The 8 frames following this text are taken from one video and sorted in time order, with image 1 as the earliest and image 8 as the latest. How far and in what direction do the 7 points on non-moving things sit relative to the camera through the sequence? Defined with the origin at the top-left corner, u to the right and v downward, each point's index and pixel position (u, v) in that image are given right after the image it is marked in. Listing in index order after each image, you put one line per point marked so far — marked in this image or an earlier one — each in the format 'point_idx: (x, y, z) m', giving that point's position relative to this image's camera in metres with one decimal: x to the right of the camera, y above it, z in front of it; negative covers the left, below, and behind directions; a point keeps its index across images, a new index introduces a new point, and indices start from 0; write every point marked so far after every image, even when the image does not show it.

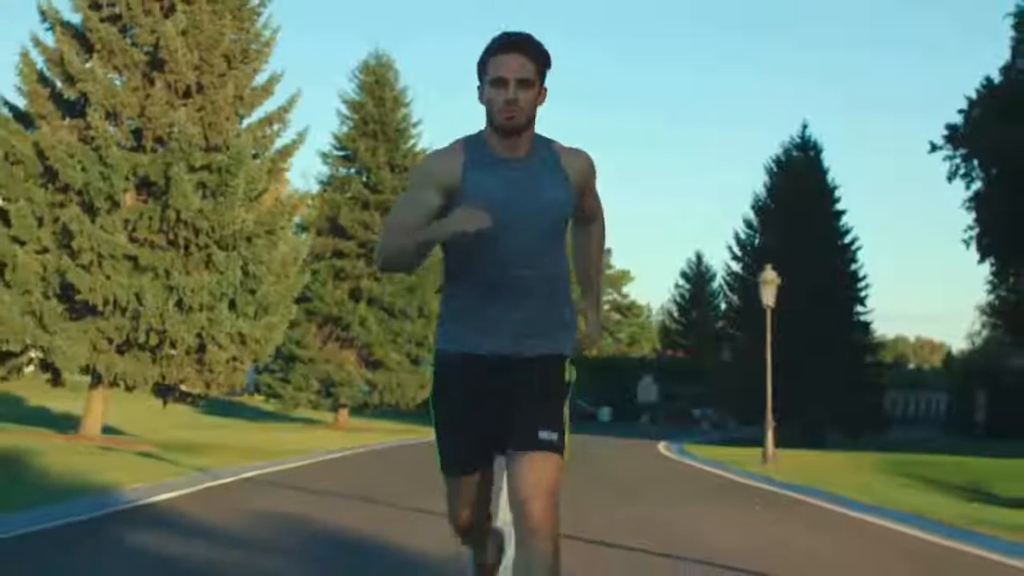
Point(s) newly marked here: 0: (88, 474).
0: (-5.1, -2.3, +18.3) m
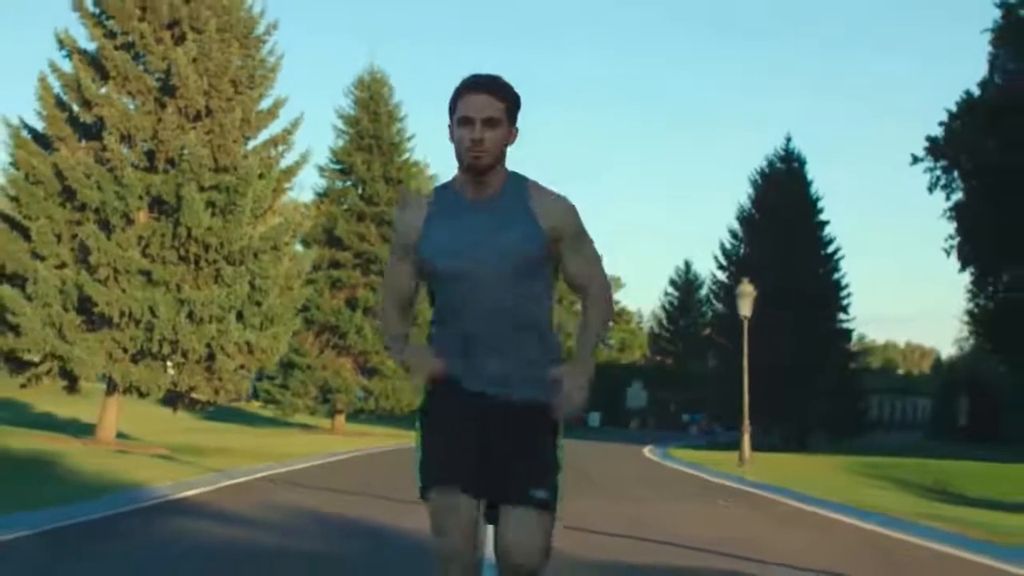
0: (-5.3, -2.5, +19.9) m
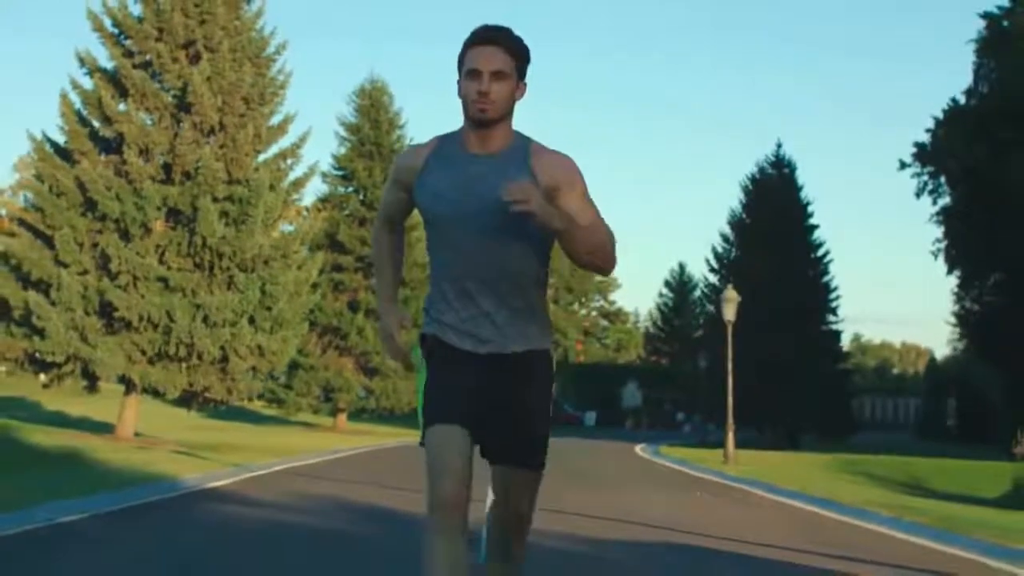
0: (-5.3, -2.6, +21.5) m
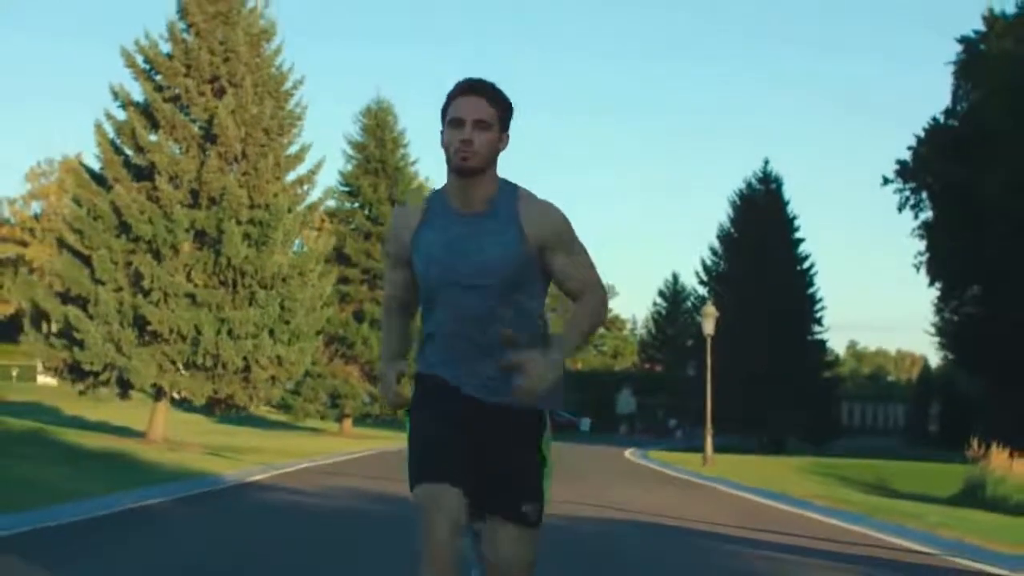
0: (-5.4, -2.9, +24.2) m
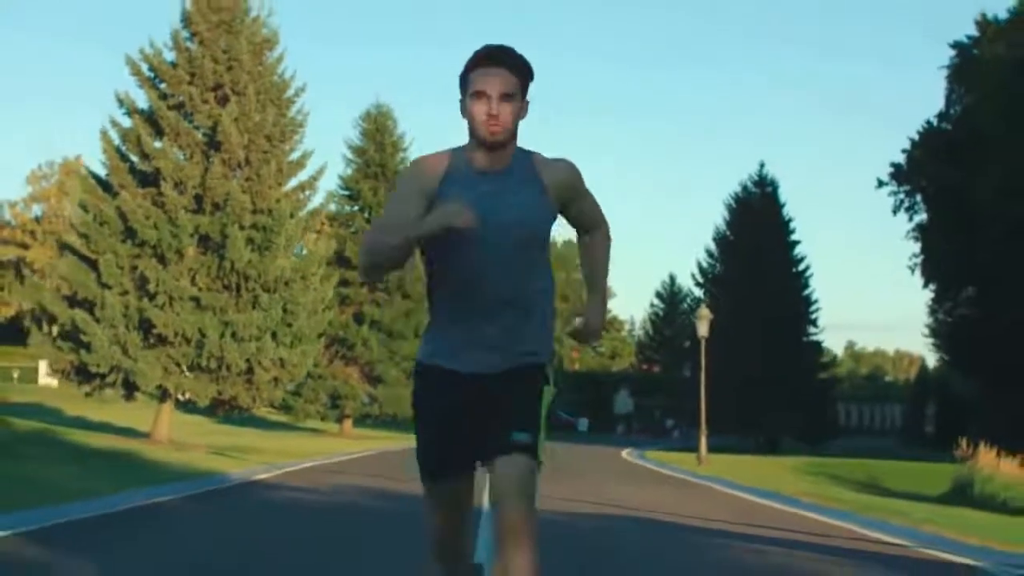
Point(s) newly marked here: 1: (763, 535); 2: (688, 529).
0: (-5.4, -3.0, +24.9) m
1: (+3.0, -3.0, +17.6) m
2: (+2.1, -2.9, +17.9) m
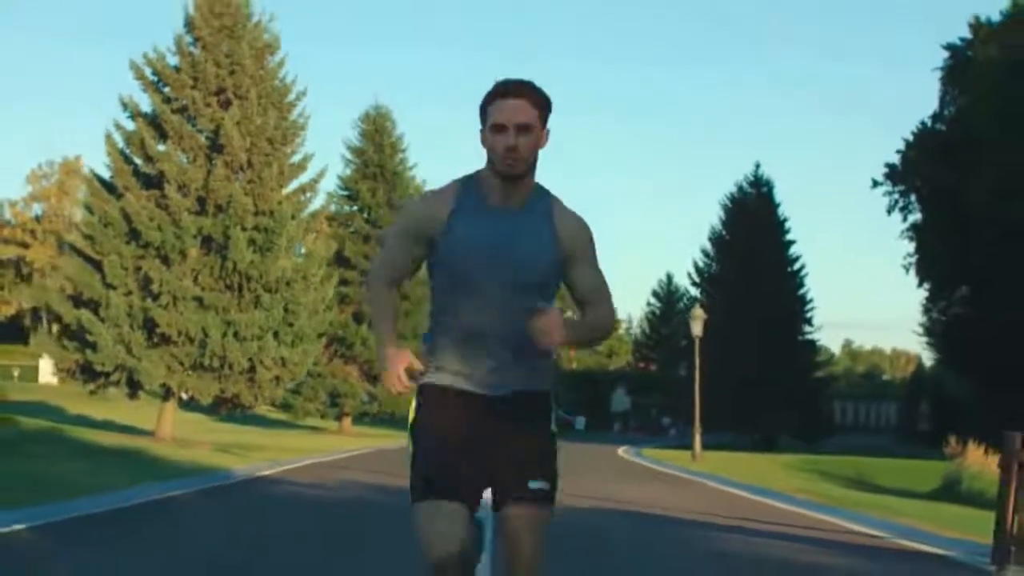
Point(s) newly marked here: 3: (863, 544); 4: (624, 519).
0: (-5.5, -3.0, +25.4) m
1: (+3.0, -3.0, +18.2) m
2: (+2.1, -3.0, +18.5) m
3: (+3.9, -2.8, +16.3) m
4: (+1.4, -2.9, +18.6) m
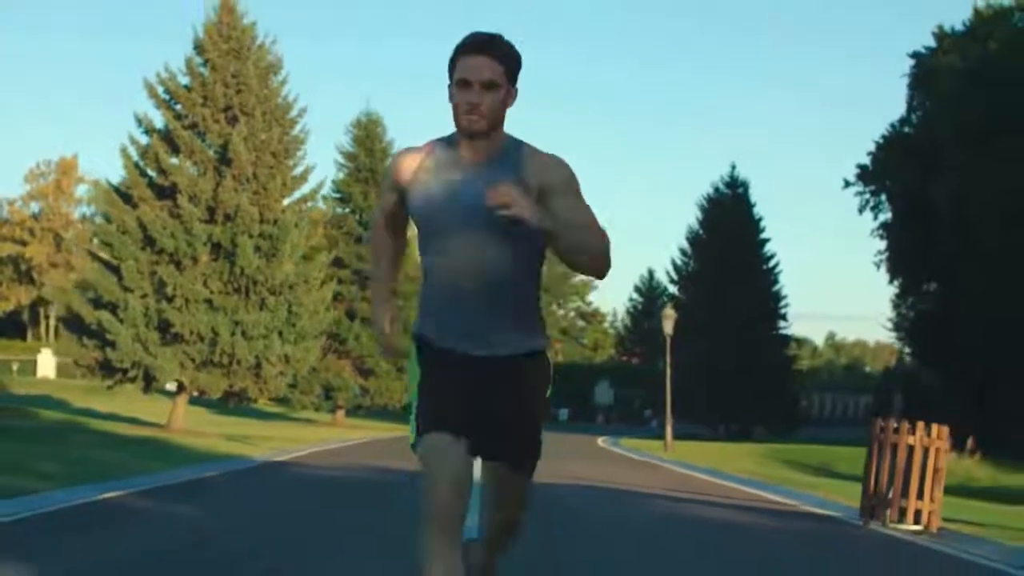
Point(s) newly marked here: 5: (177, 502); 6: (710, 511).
0: (-5.8, -3.1, +28.3) m
1: (+2.8, -3.1, +21.1) m
2: (+1.9, -3.1, +21.4) m
3: (+3.7, -3.0, +19.2) m
4: (+1.2, -3.1, +21.5) m
5: (-4.4, -2.8, +19.2) m
6: (+2.5, -2.9, +19.1) m
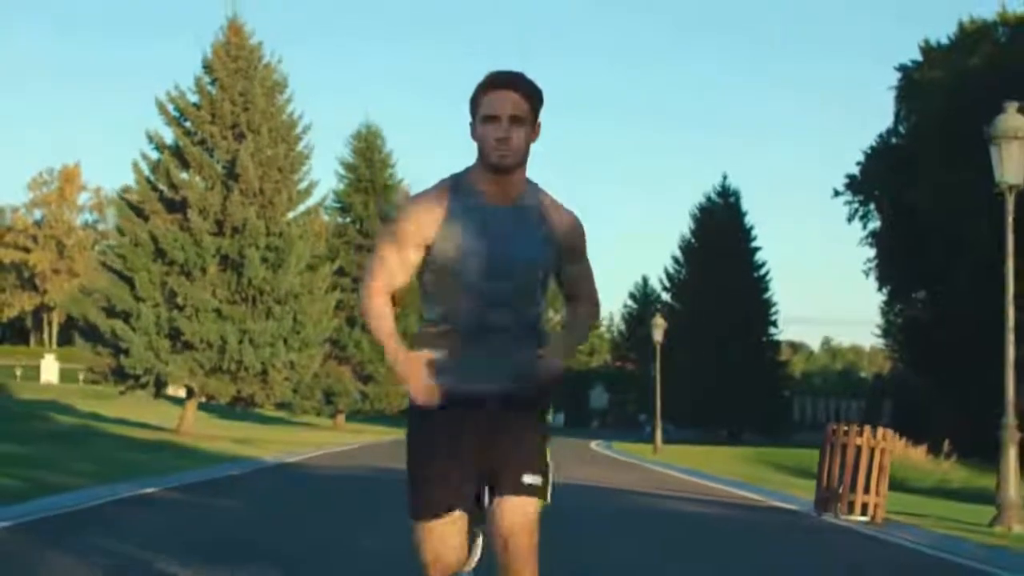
0: (-5.8, -3.3, +29.8) m
1: (+2.7, -3.3, +22.6) m
2: (+1.8, -3.3, +22.9) m
3: (+3.6, -3.2, +20.7) m
4: (+1.1, -3.3, +23.0) m
5: (-4.5, -3.0, +20.7) m
6: (+2.5, -3.1, +20.6) m
